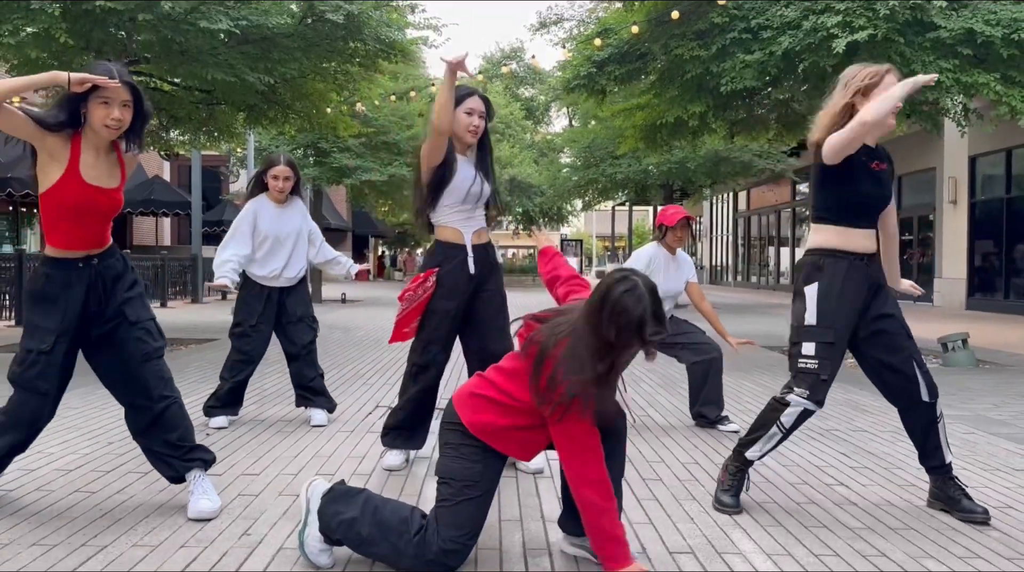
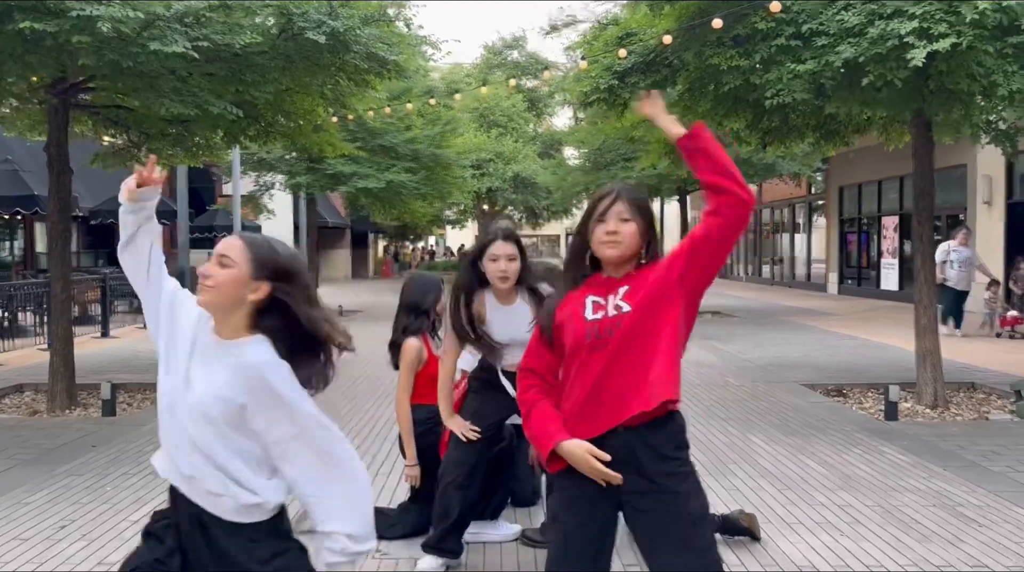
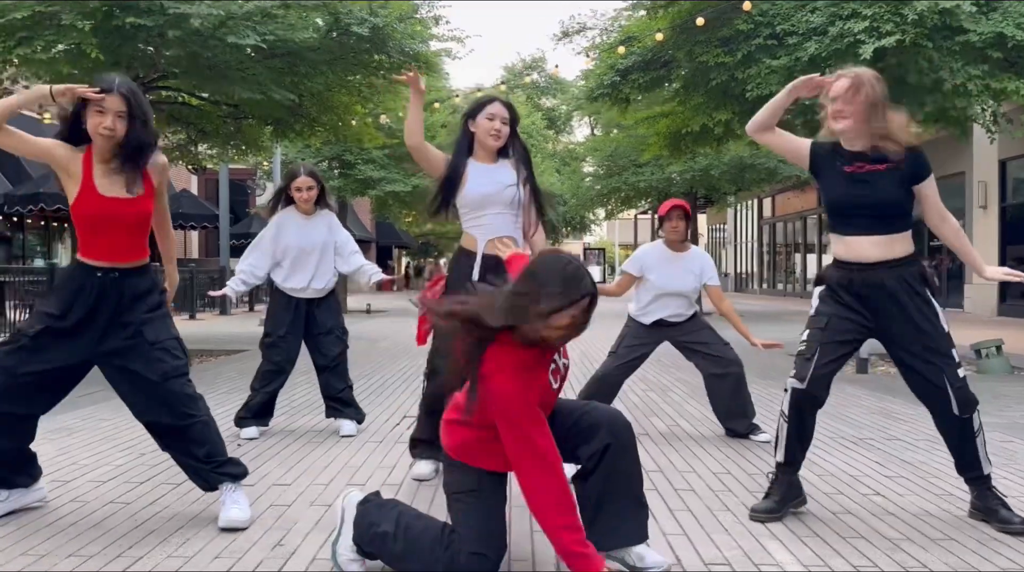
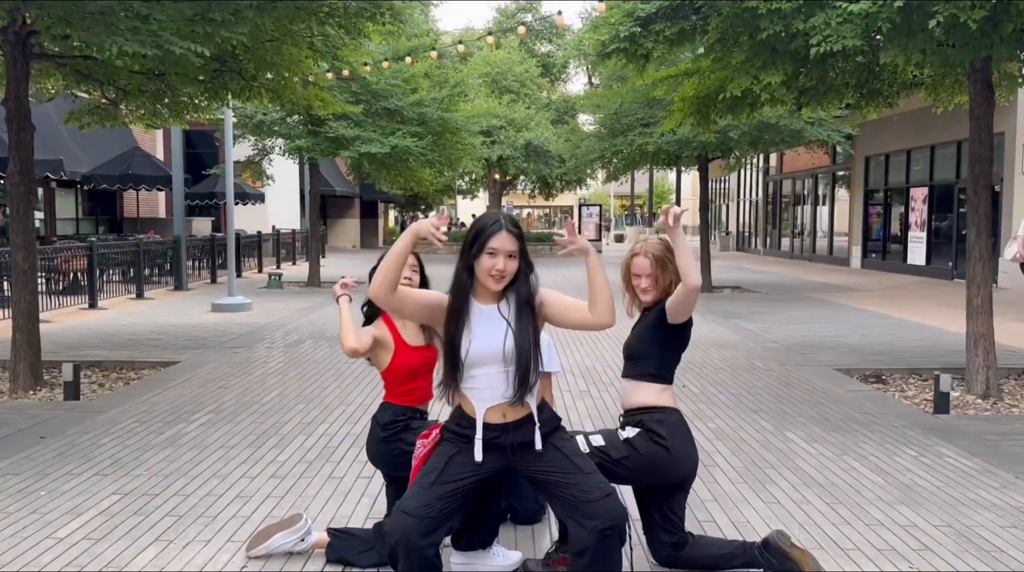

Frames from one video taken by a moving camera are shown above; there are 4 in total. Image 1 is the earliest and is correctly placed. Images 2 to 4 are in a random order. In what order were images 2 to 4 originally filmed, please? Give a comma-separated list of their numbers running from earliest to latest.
3, 2, 4
